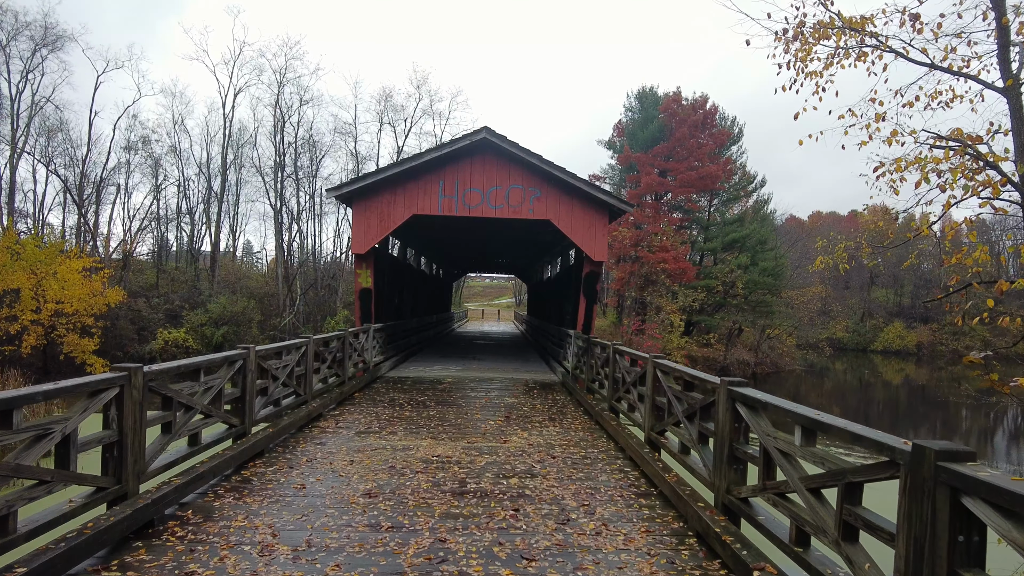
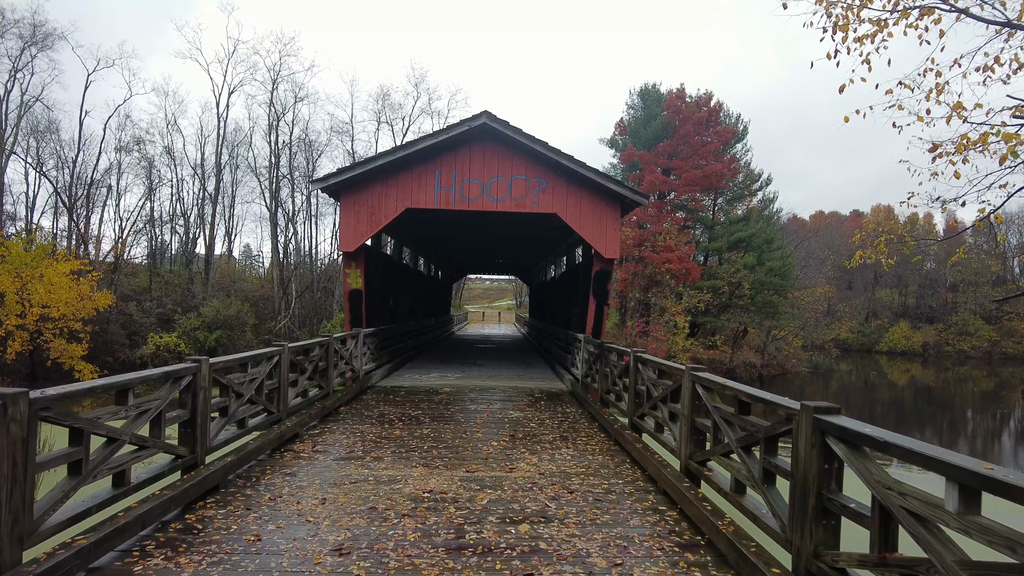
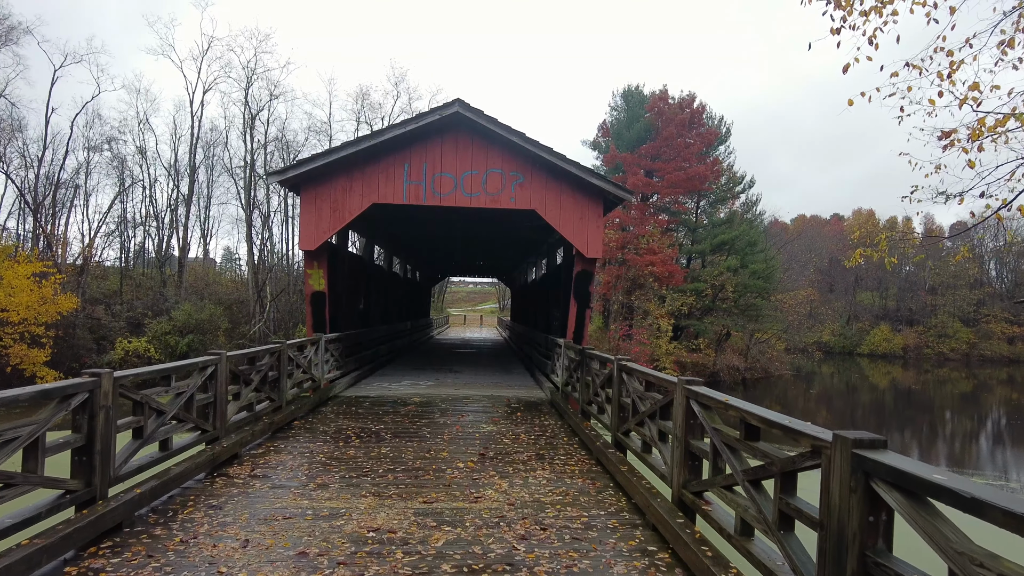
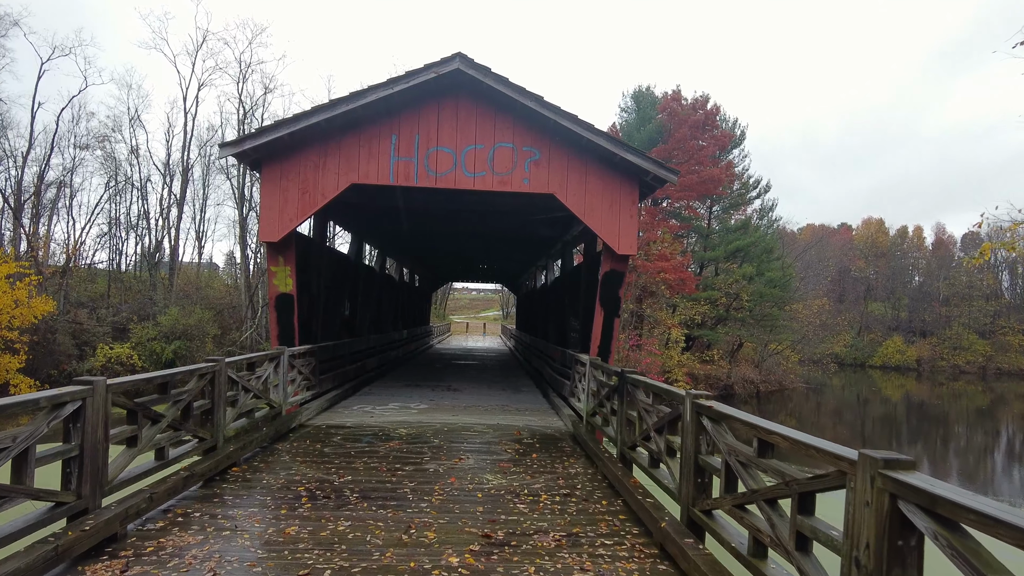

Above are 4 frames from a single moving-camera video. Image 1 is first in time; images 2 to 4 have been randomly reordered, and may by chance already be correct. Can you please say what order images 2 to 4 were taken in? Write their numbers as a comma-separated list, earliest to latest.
2, 3, 4
